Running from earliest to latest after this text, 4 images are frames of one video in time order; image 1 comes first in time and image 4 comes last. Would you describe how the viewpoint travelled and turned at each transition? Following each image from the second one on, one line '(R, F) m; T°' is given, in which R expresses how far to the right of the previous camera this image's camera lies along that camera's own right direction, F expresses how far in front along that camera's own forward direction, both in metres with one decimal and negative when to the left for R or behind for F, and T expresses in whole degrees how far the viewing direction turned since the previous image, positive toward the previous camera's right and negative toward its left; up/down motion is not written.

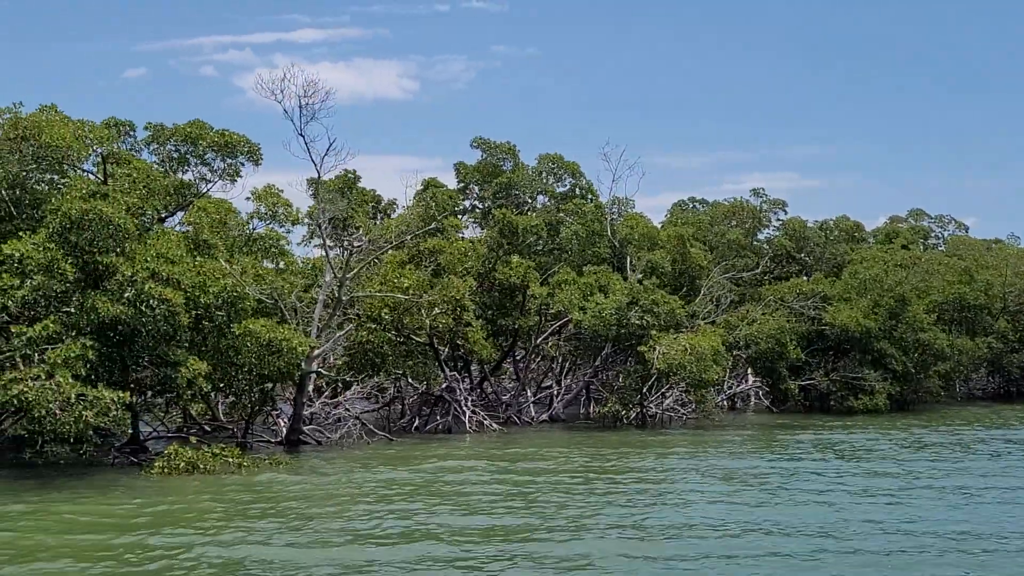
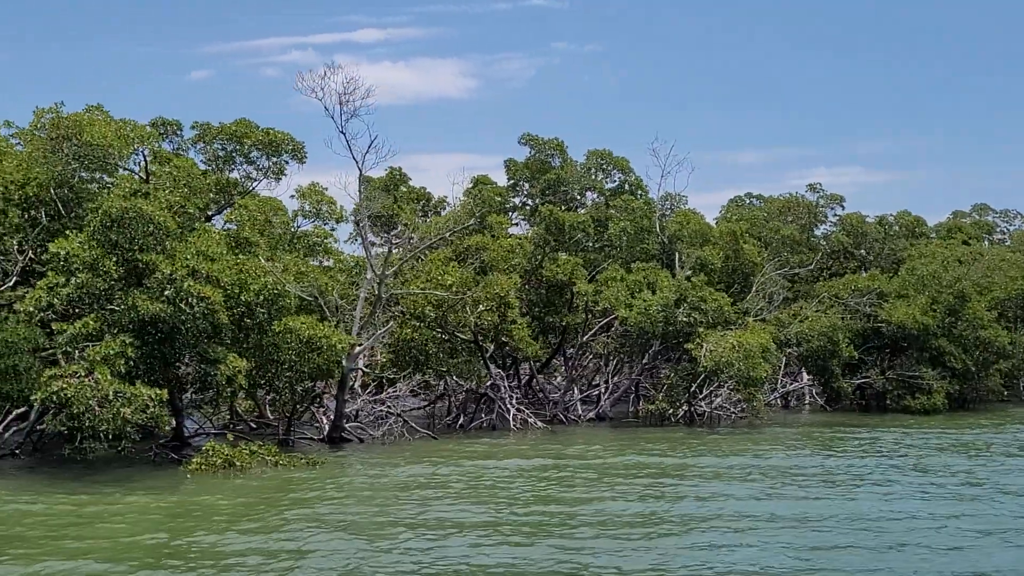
(+0.3, +0.2) m; -3°
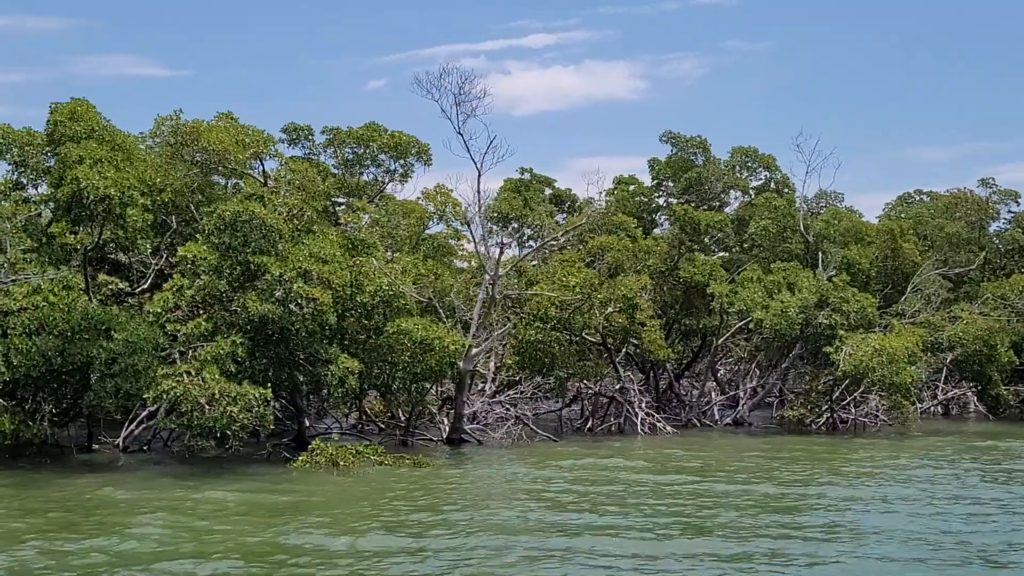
(+0.7, +0.4) m; -9°
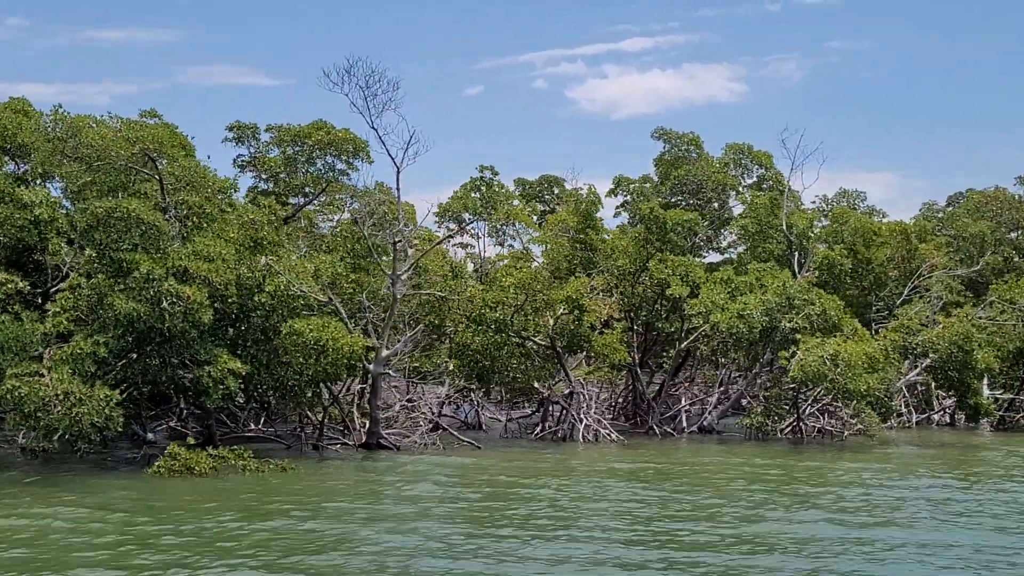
(+2.5, +0.7) m; -4°
